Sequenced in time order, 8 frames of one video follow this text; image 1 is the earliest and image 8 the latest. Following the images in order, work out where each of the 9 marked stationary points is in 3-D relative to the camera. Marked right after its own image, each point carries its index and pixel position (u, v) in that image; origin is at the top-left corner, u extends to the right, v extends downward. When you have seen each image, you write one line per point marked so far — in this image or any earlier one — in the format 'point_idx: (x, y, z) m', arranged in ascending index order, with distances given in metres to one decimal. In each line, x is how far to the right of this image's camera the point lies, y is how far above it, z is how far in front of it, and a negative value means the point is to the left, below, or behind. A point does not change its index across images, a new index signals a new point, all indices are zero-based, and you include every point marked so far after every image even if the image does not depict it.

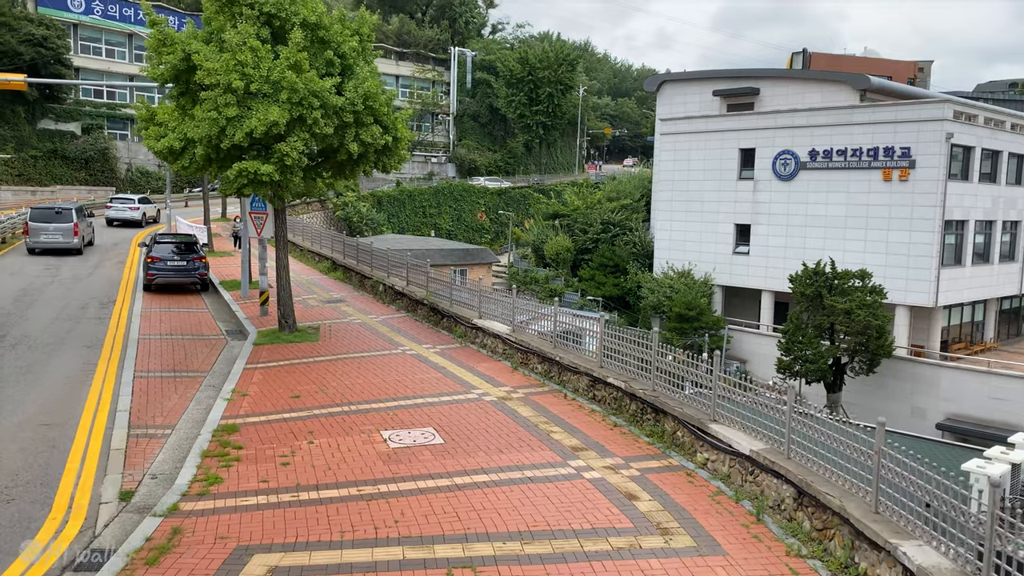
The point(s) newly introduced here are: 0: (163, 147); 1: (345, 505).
0: (-6.0, +2.5, +14.4) m
1: (-1.6, -2.1, +8.2) m
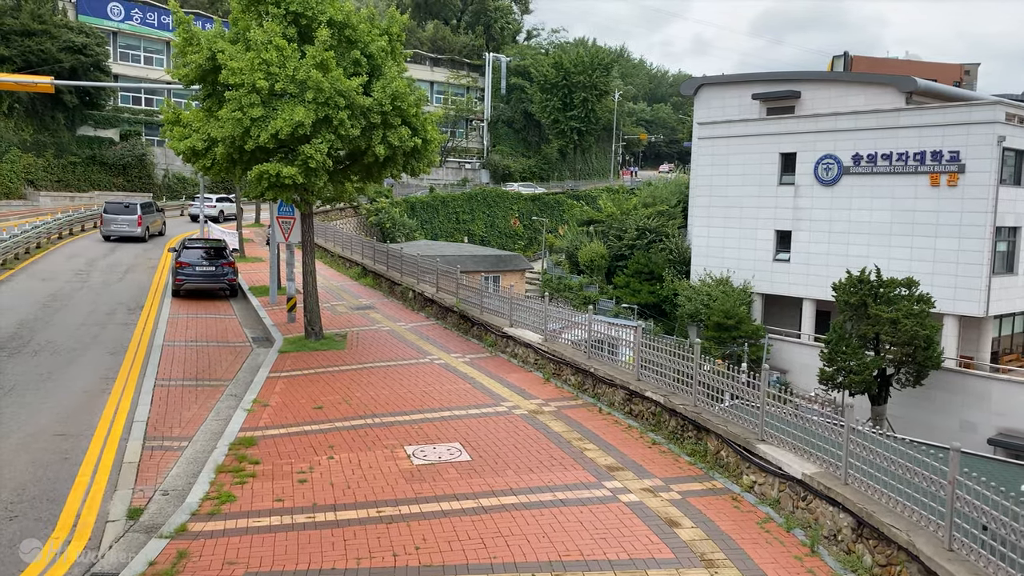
0: (-5.4, +2.4, +14.0) m
1: (-1.3, -2.2, +7.6) m
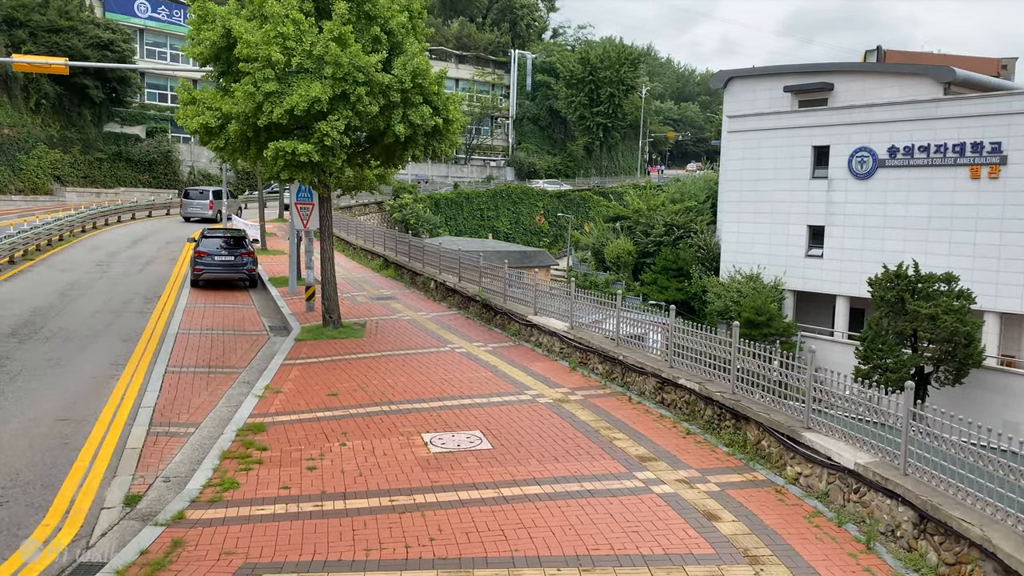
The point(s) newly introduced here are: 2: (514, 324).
0: (-5.0, +2.6, +13.6) m
1: (-1.1, -1.9, +7.0) m
2: (0.0, -0.7, +15.5) m
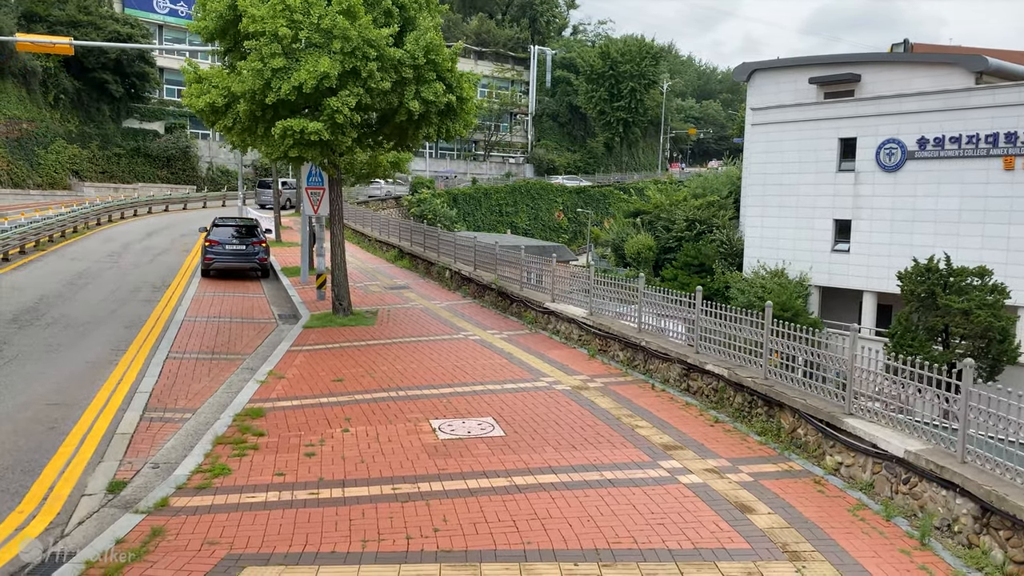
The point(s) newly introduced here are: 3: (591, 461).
0: (-4.8, +2.9, +13.1) m
1: (-1.0, -1.7, +6.4) m
2: (+0.3, -0.4, +14.8) m
3: (+0.7, -1.5, +7.6) m
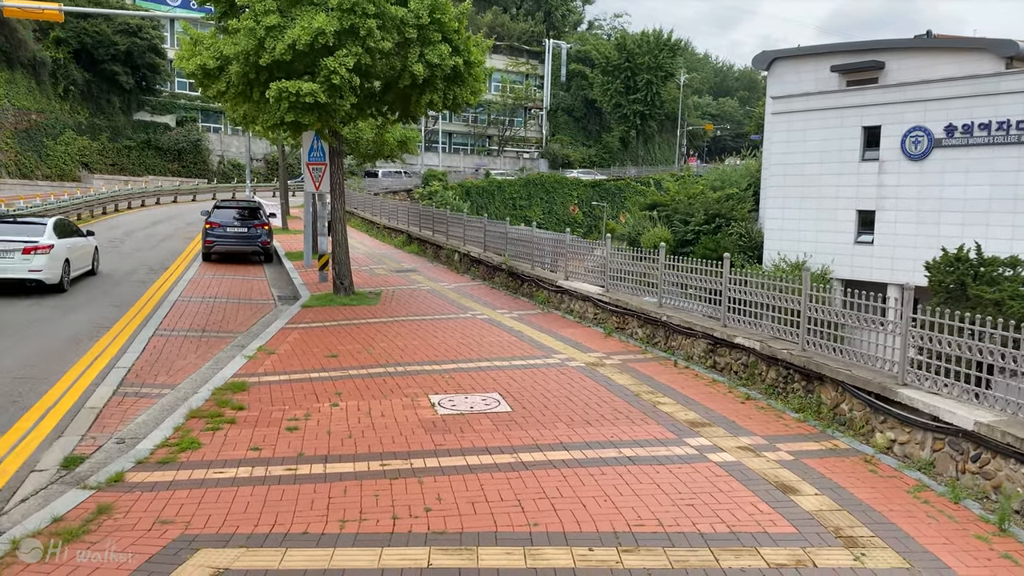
0: (-4.6, +3.2, +12.3) m
1: (-1.0, -1.3, +5.6) m
2: (+0.5, -0.1, +14.0) m
3: (+0.8, -1.2, +6.7) m
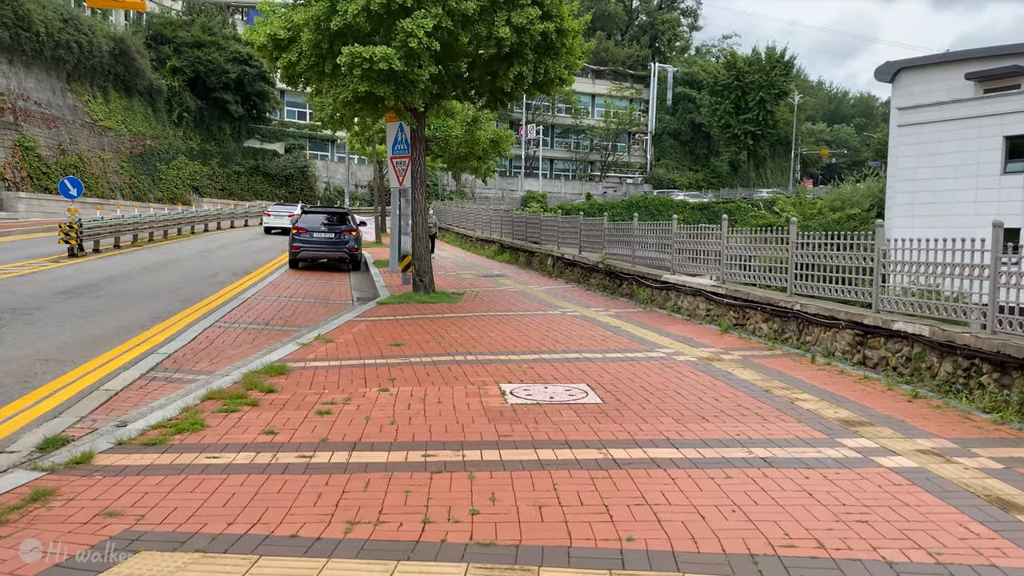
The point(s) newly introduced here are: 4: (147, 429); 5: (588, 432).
0: (-3.3, +3.3, +11.4) m
1: (-0.6, -0.9, +4.1) m
2: (+1.9, -0.1, +12.3) m
3: (+1.3, -0.9, +5.0) m
4: (-2.1, -0.8, +5.0) m
5: (+0.5, -0.9, +5.1) m
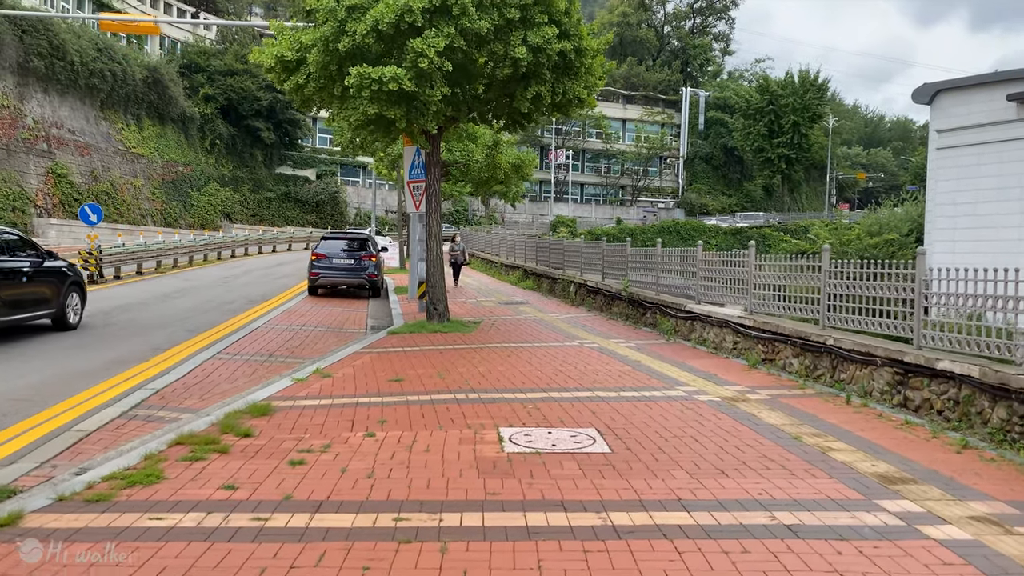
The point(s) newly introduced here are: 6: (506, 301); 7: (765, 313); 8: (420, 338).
0: (-3.1, +3.0, +11.1) m
1: (-0.7, -1.1, +3.6) m
2: (+2.2, -0.5, +11.7) m
3: (+1.2, -1.1, +4.4) m
4: (-2.2, -1.0, +4.5) m
5: (+0.4, -1.1, +4.5) m
6: (0.0, -0.3, +16.5) m
7: (+2.8, -0.3, +9.3) m
8: (-1.2, -0.7, +11.0) m
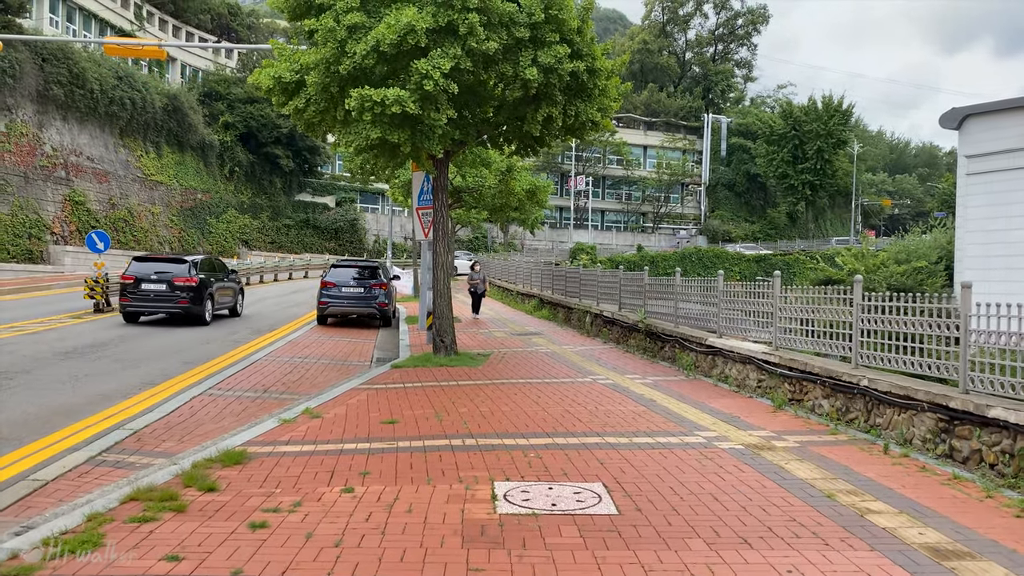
0: (-3.0, +2.6, +10.6) m
1: (-0.8, -1.2, +3.0) m
2: (+2.3, -0.9, +11.0) m
3: (+1.2, -1.3, +3.7) m
4: (-2.2, -1.2, +3.9) m
5: (+0.4, -1.2, +3.8) m
6: (+0.2, -0.8, +15.9) m
7: (+2.9, -0.6, +8.6) m
8: (-1.1, -1.1, +10.4) m
